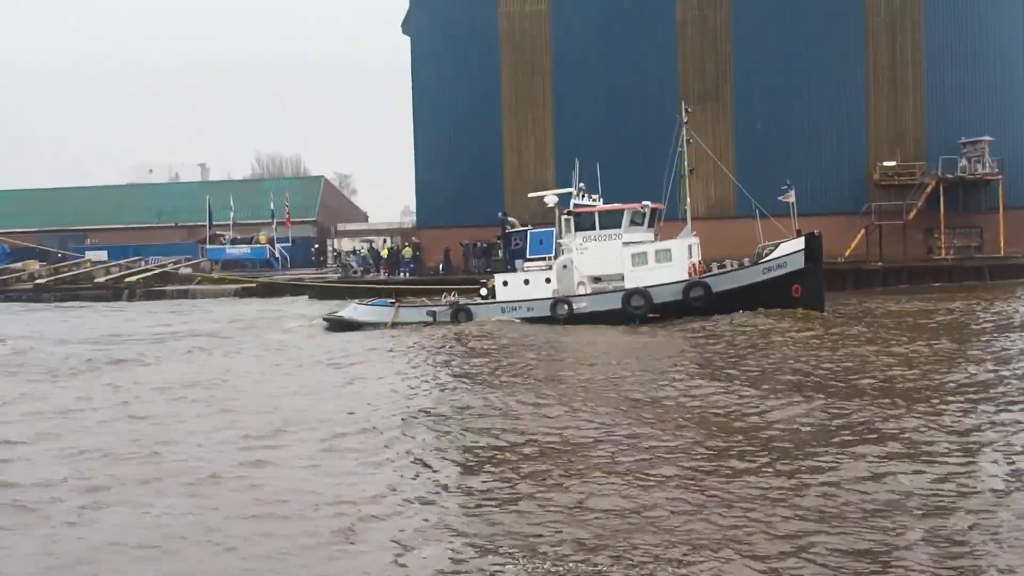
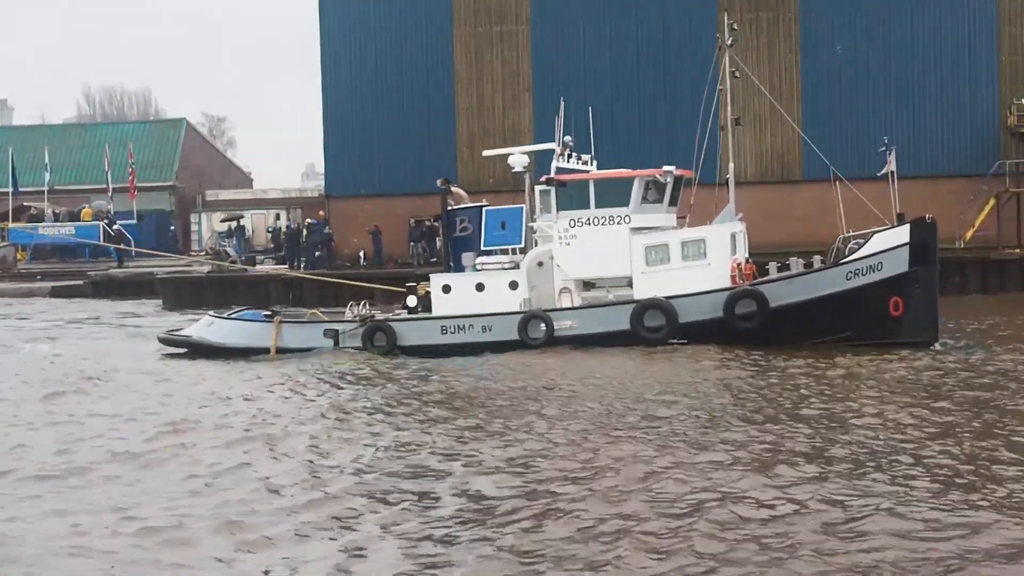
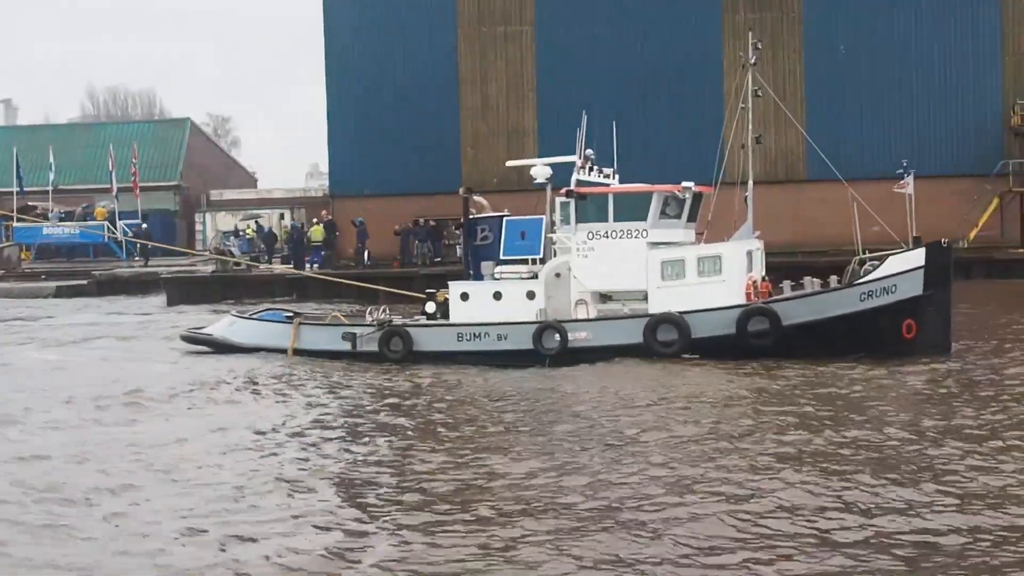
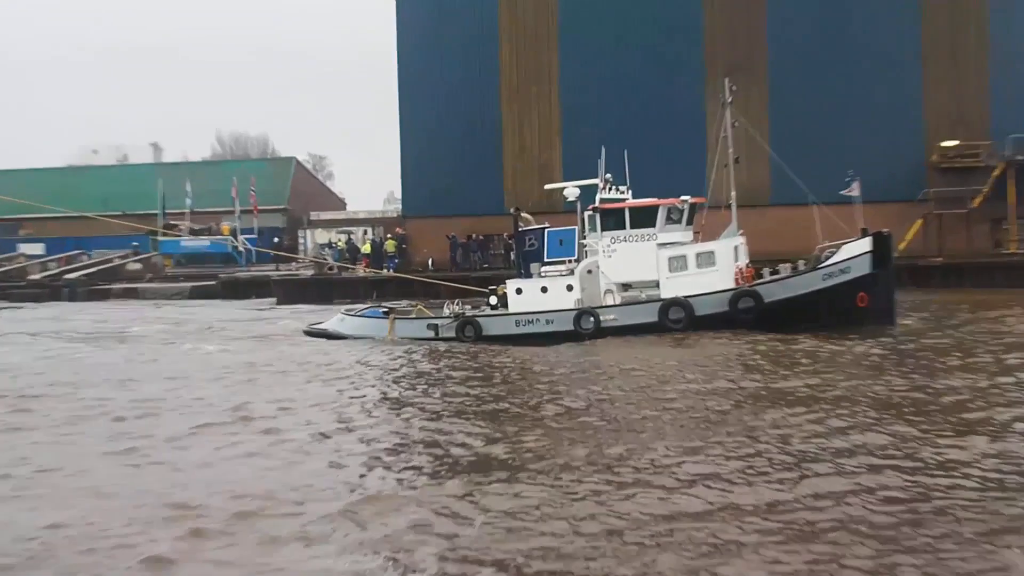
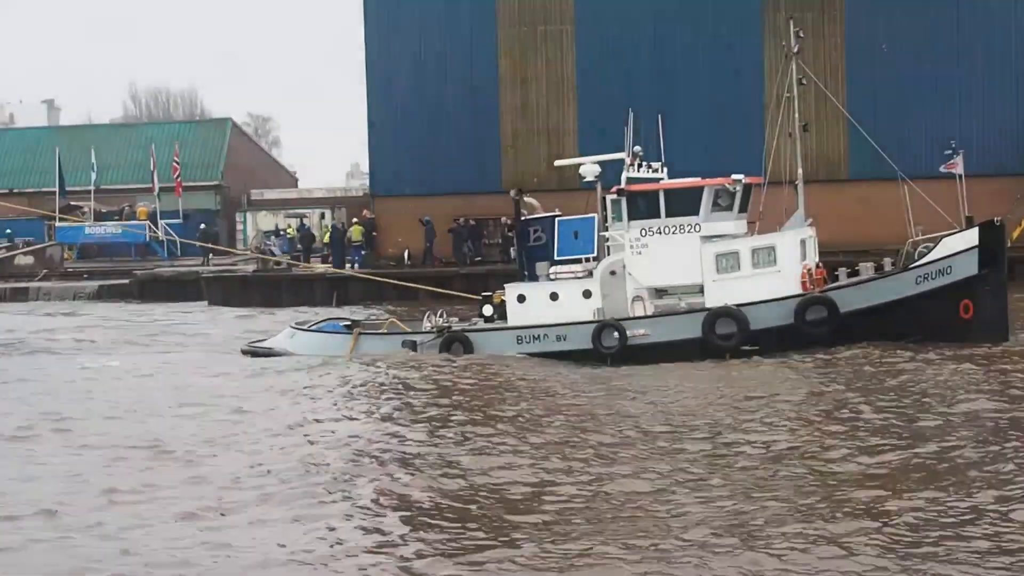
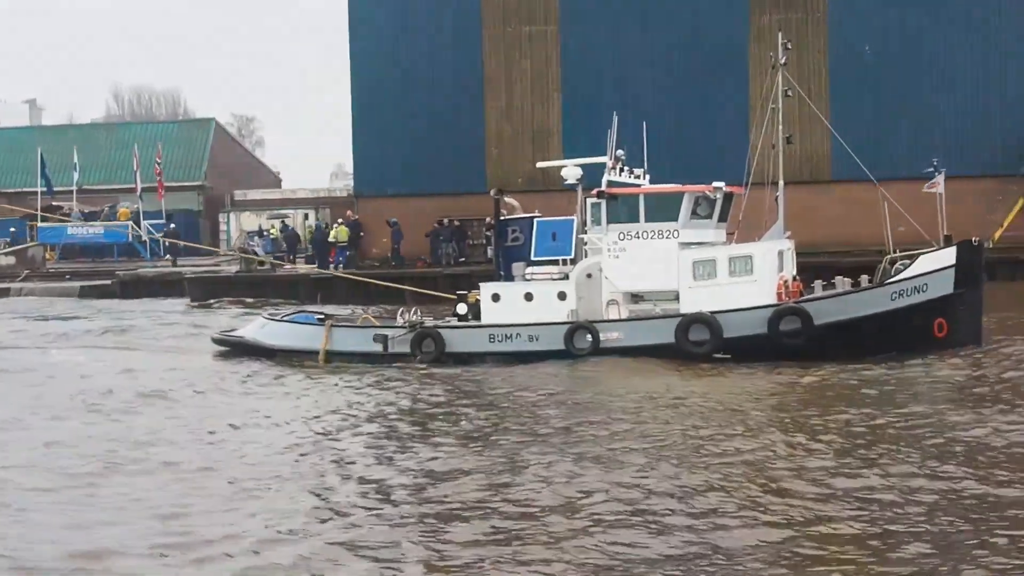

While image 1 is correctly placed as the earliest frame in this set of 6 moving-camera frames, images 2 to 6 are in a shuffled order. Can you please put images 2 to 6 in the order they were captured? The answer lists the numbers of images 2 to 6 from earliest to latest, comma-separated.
4, 5, 6, 3, 2
